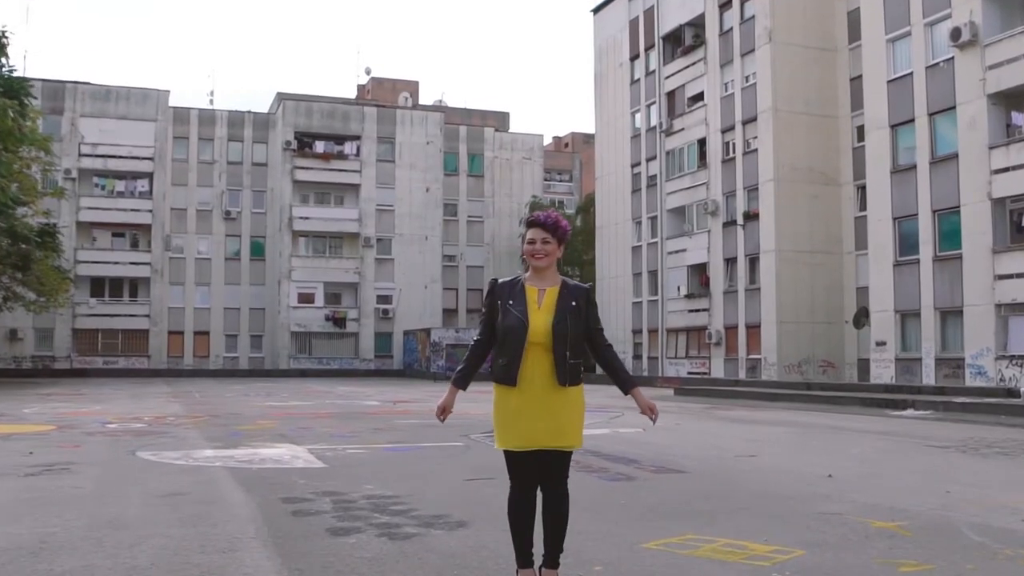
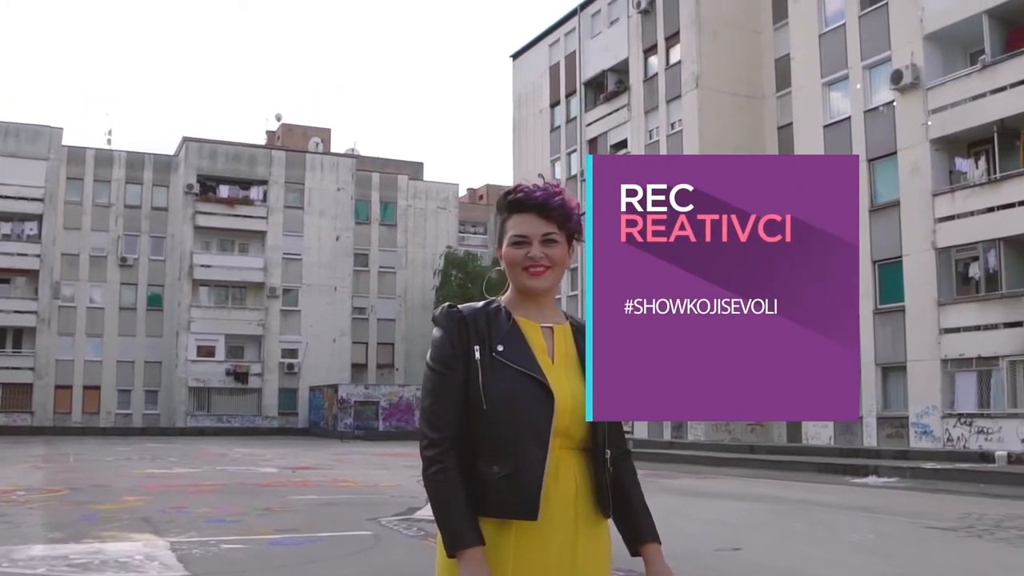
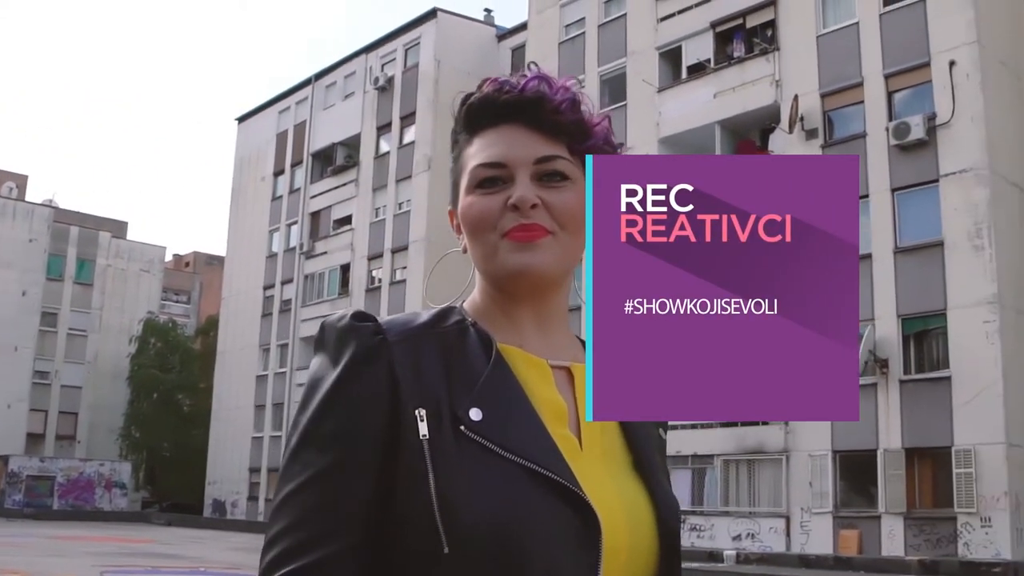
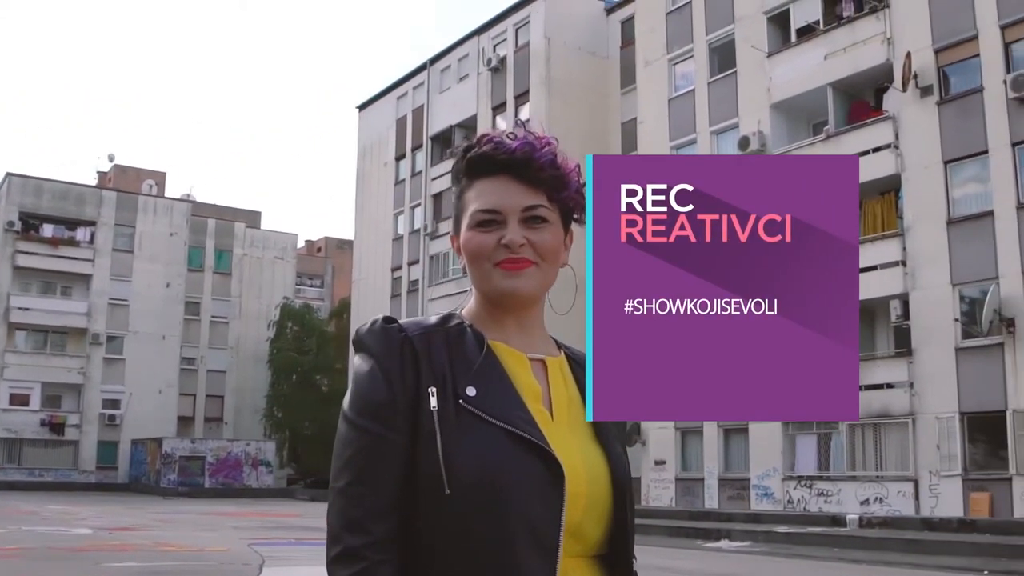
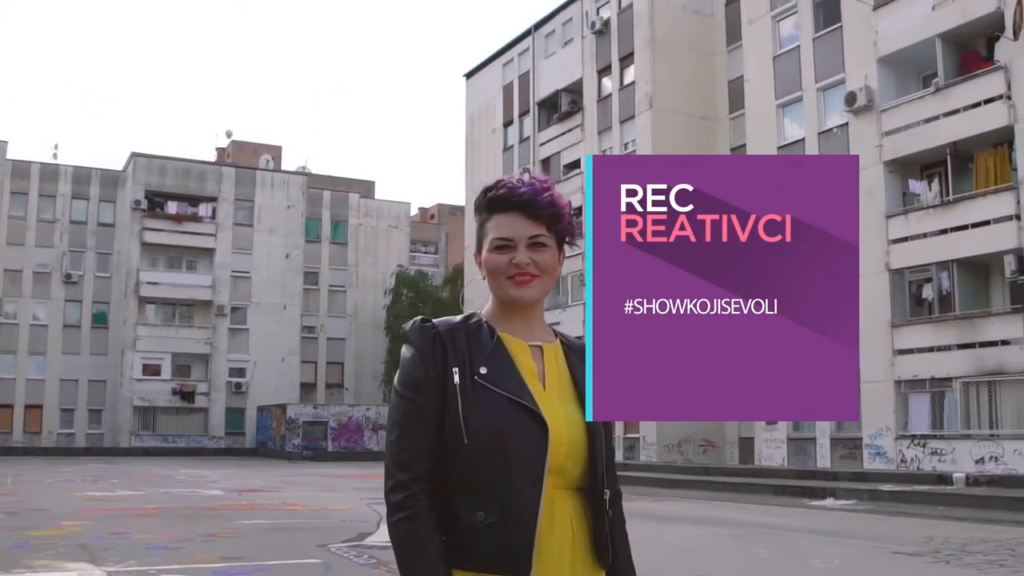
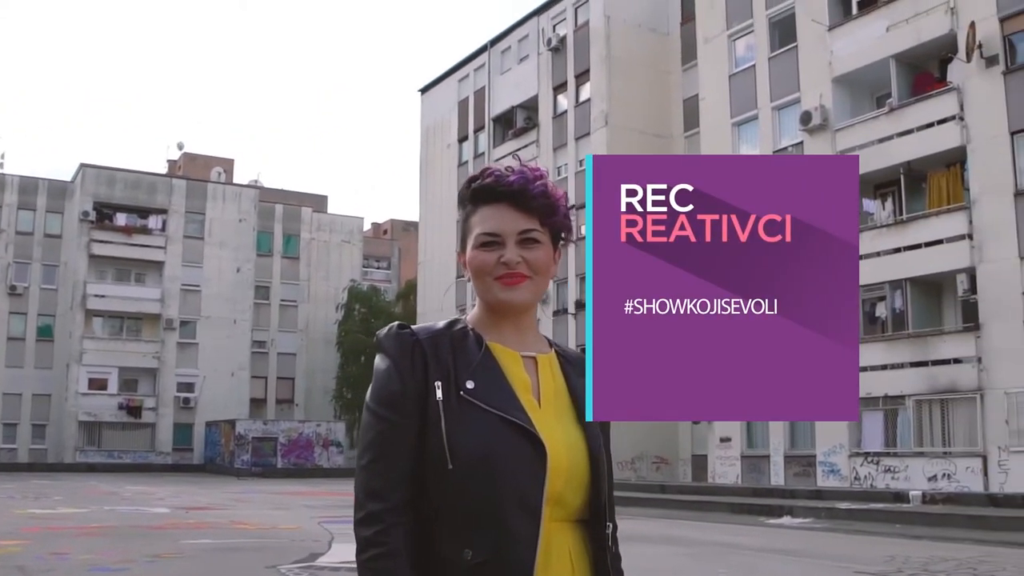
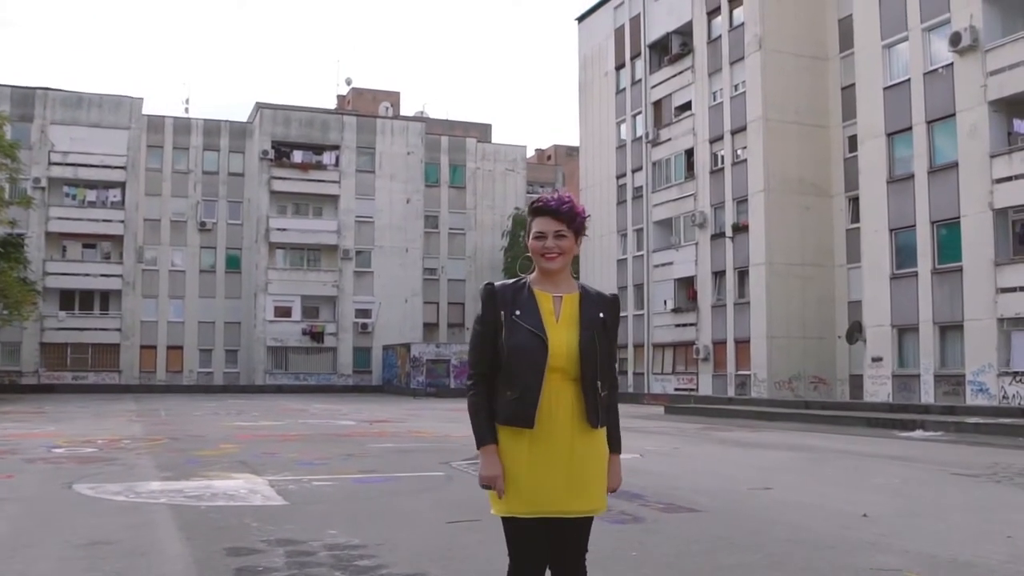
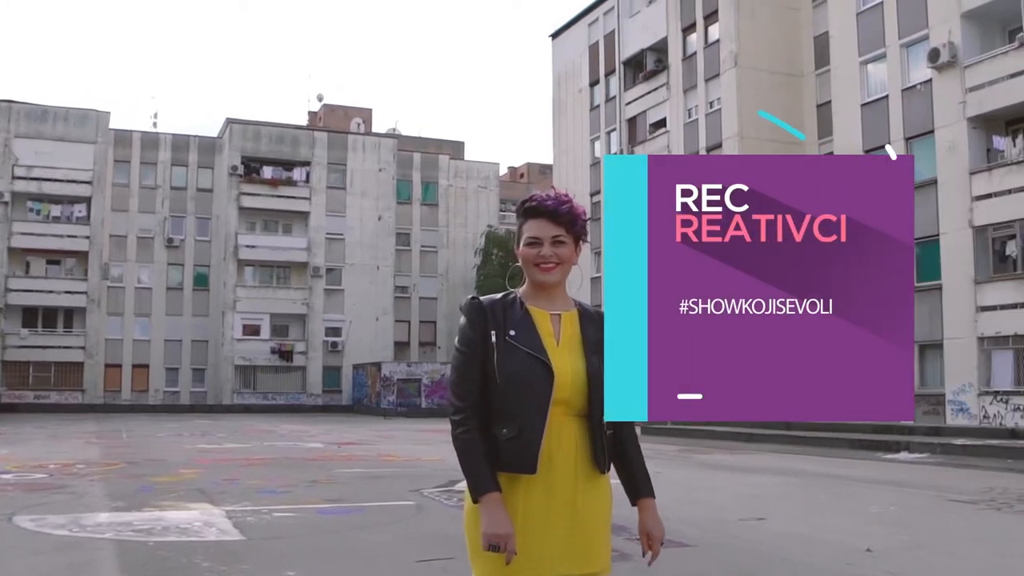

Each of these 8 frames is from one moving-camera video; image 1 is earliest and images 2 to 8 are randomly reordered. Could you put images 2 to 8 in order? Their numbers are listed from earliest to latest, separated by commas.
7, 8, 2, 5, 6, 4, 3
